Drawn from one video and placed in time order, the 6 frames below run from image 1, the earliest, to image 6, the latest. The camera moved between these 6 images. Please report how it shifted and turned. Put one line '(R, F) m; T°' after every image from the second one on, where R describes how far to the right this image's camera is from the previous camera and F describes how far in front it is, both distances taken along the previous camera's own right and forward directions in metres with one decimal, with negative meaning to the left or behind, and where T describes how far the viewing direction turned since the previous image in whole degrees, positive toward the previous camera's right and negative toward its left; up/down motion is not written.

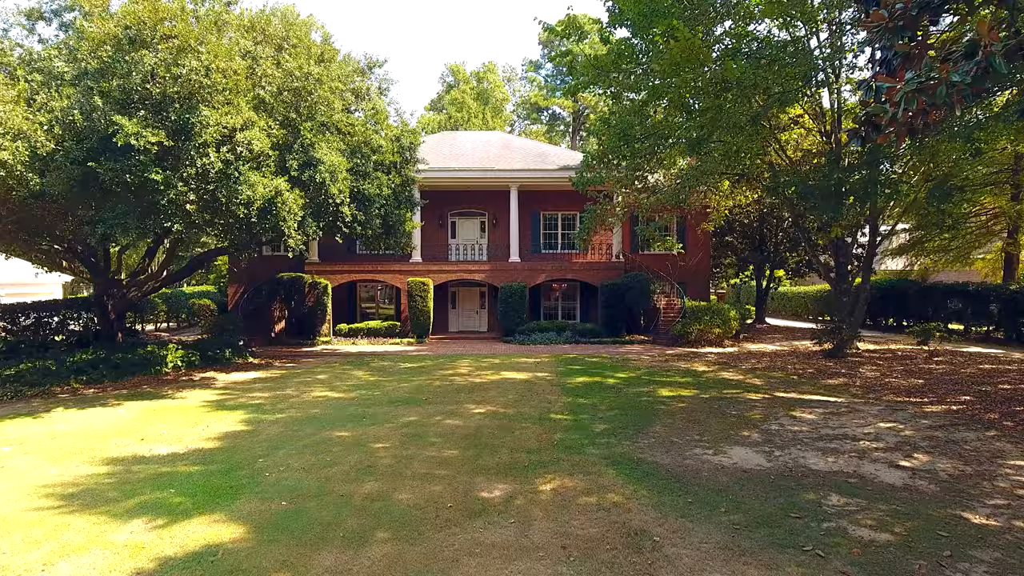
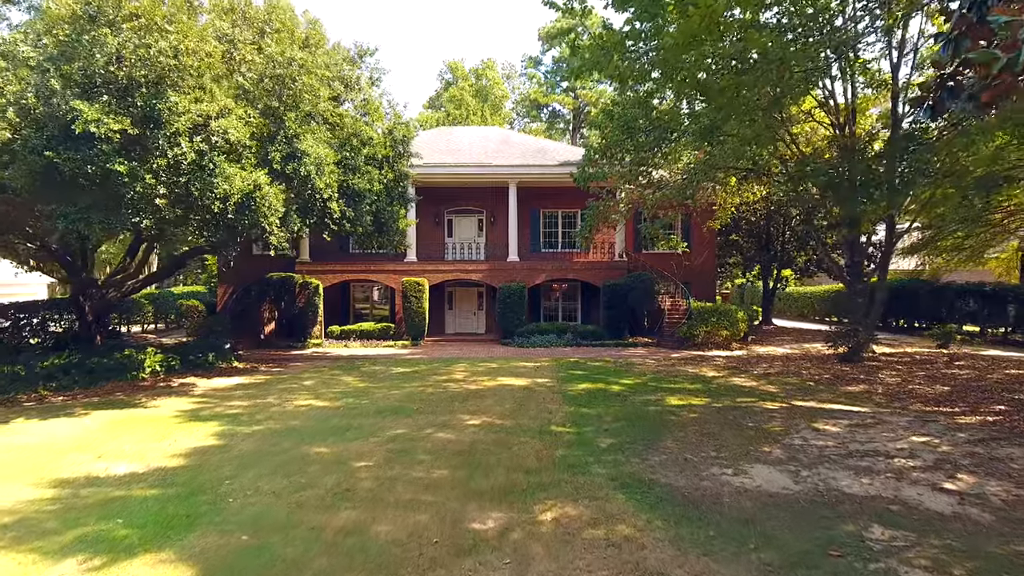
(0.0, +0.7) m; 0°
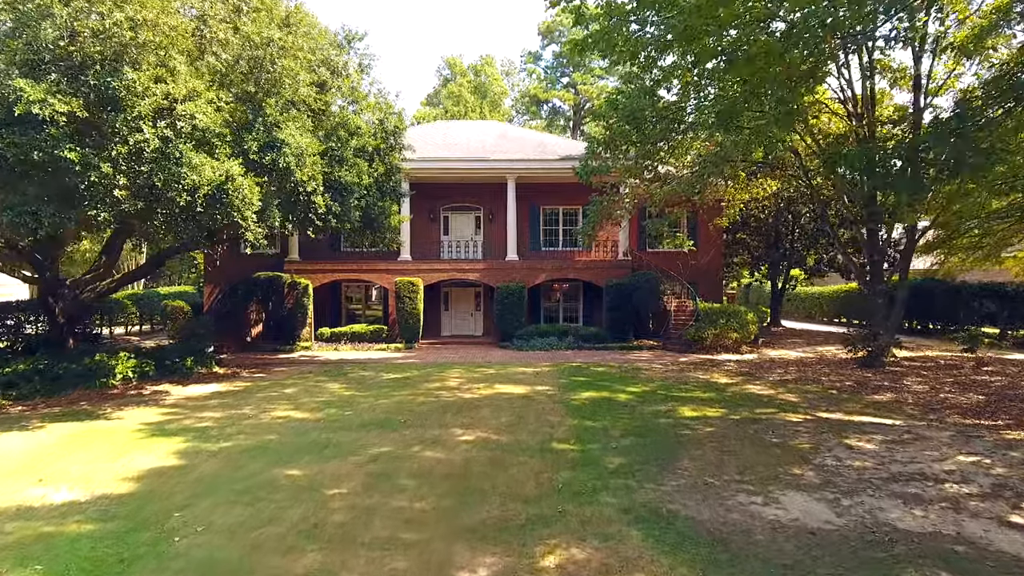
(0.0, +0.8) m; 0°
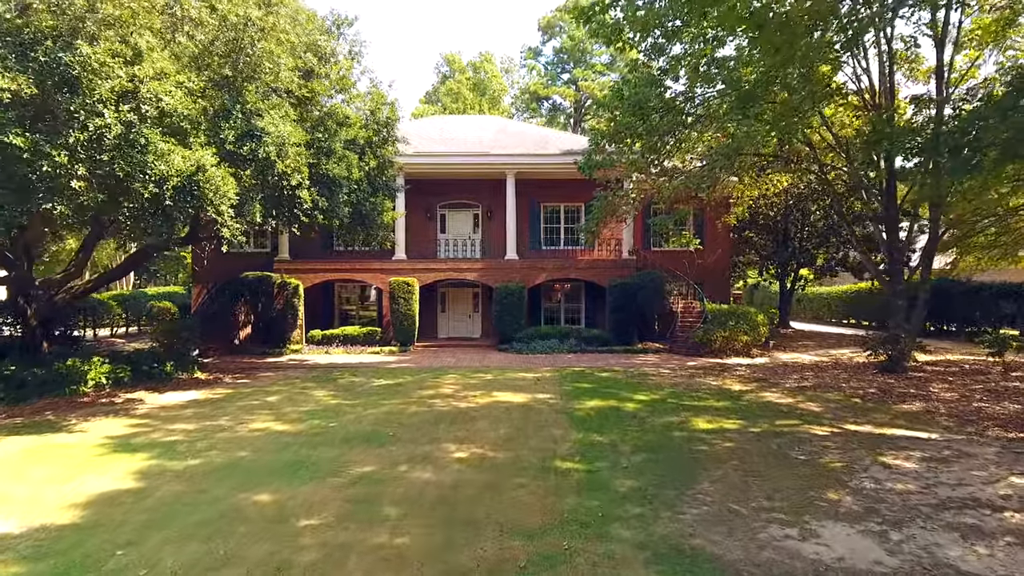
(0.0, +0.7) m; 0°
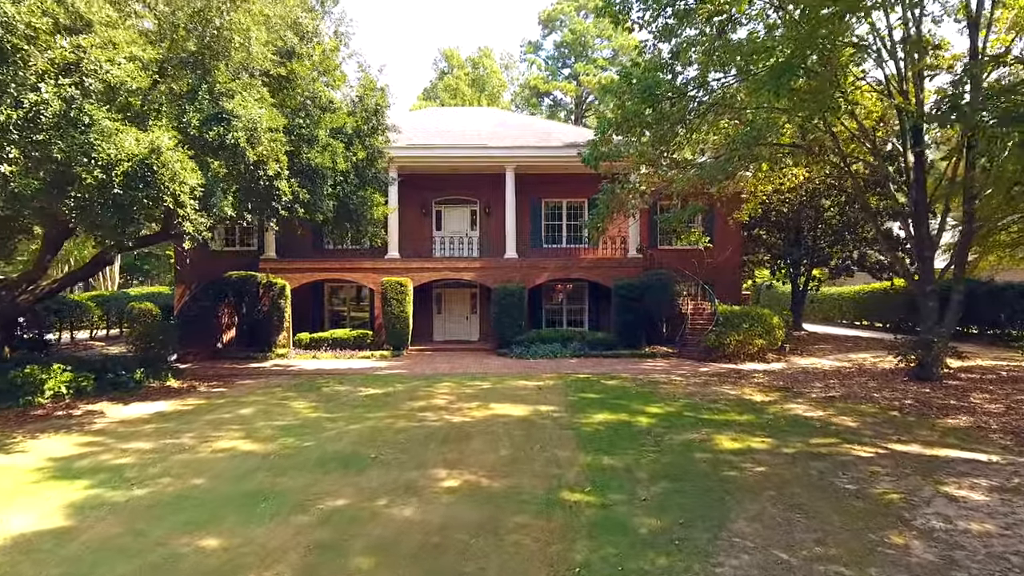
(0.0, +0.9) m; 0°
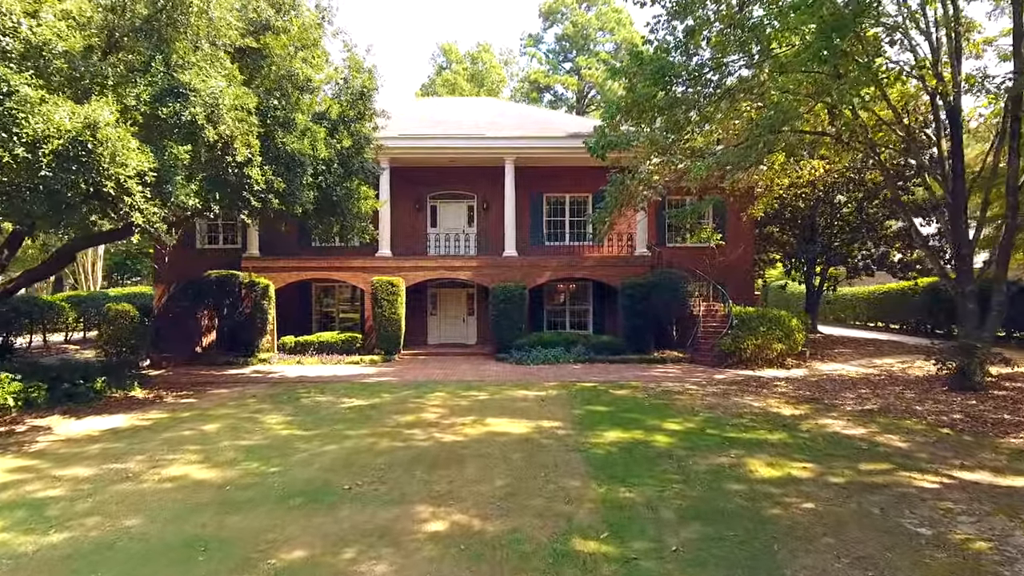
(0.0, +1.0) m; 0°
